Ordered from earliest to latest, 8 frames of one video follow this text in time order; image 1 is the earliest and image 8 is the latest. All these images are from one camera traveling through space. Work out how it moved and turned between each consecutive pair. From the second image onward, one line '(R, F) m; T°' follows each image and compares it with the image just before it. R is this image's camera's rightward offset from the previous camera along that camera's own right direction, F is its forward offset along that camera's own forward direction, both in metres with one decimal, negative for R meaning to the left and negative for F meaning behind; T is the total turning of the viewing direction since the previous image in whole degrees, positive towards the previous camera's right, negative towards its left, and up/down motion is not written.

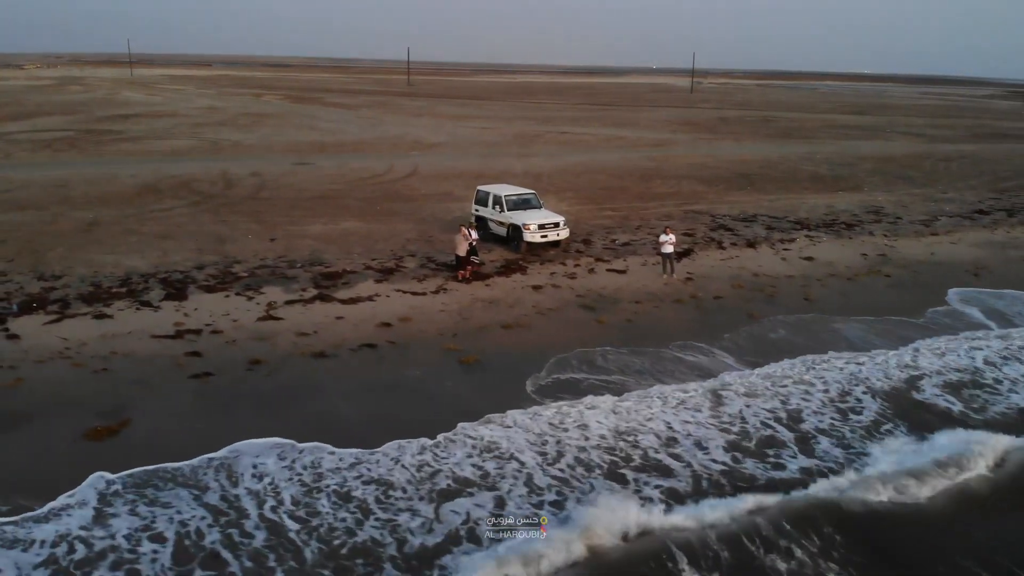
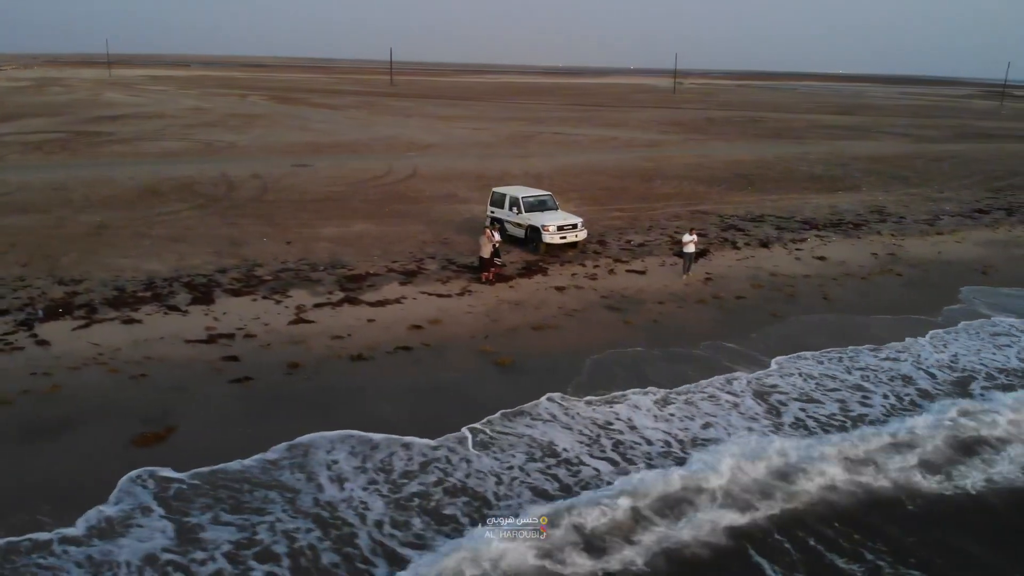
(-0.9, 0.0) m; +2°
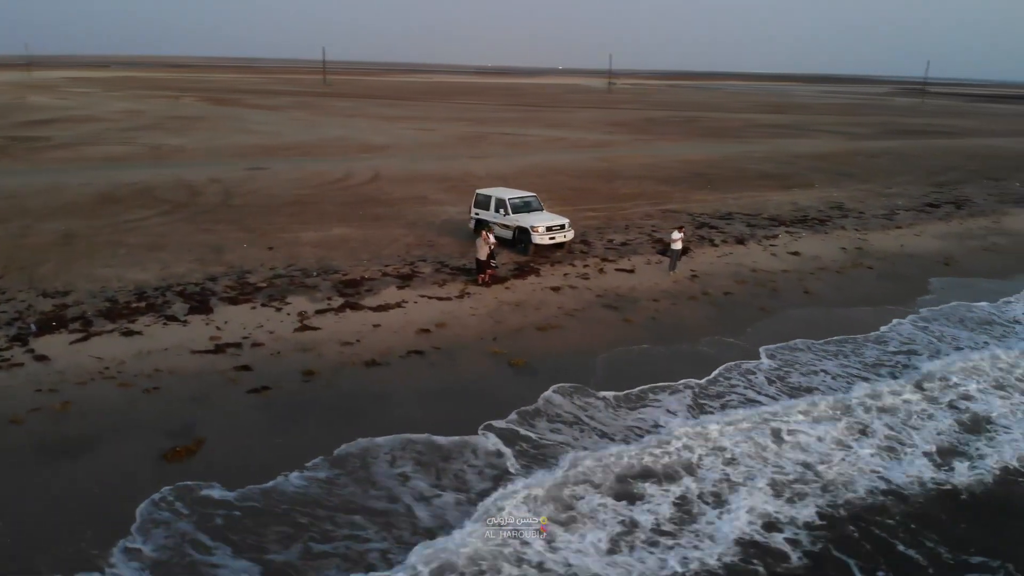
(-1.2, 0.0) m; +5°
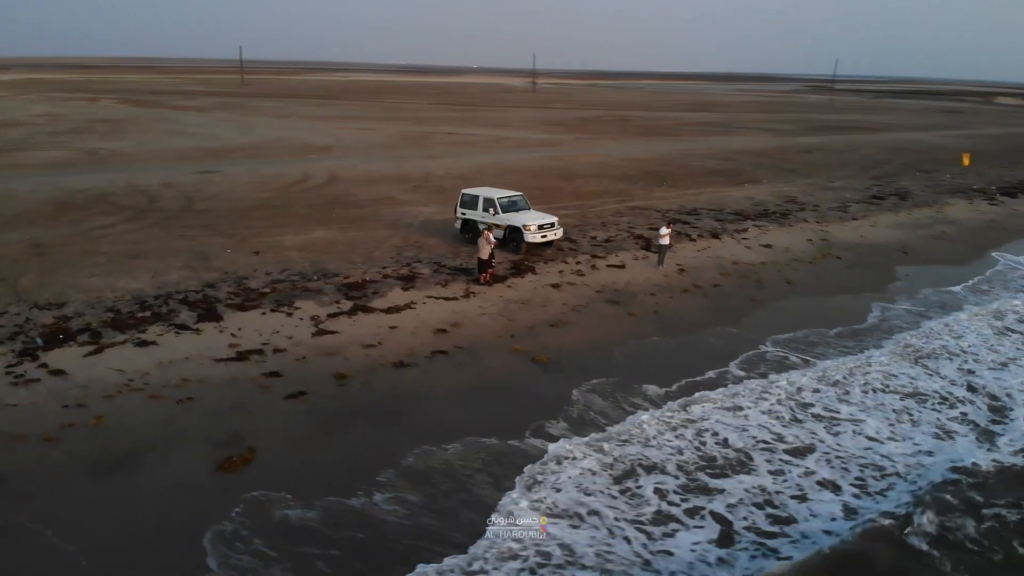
(-1.6, -0.1) m; +6°
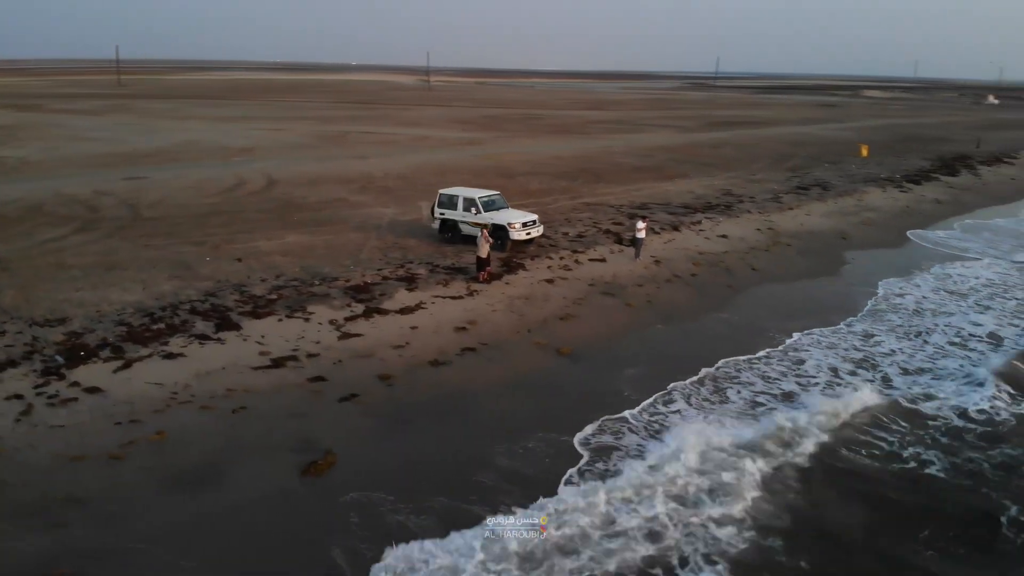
(-2.1, -0.2) m; +8°
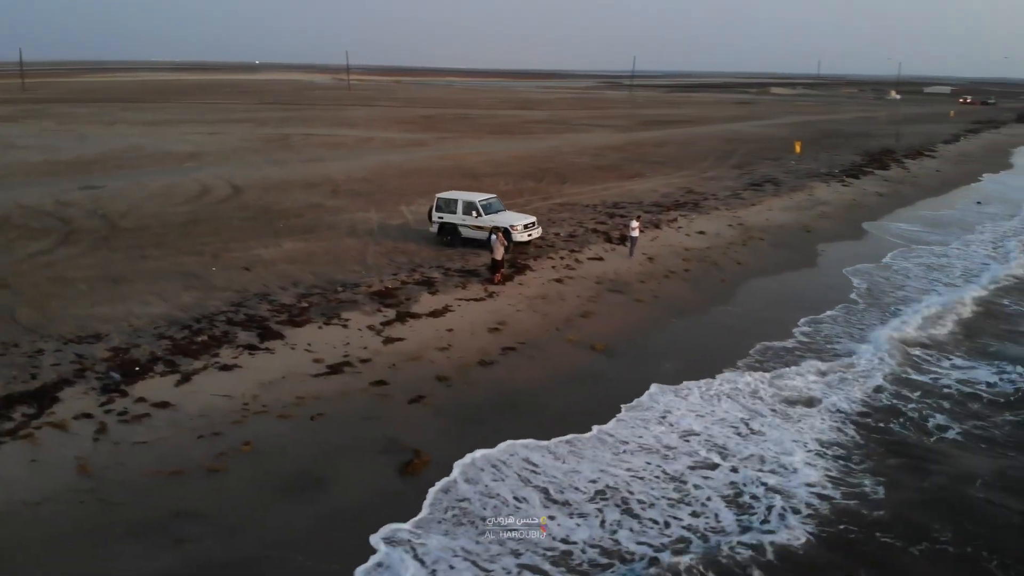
(-2.0, -0.4) m; +6°
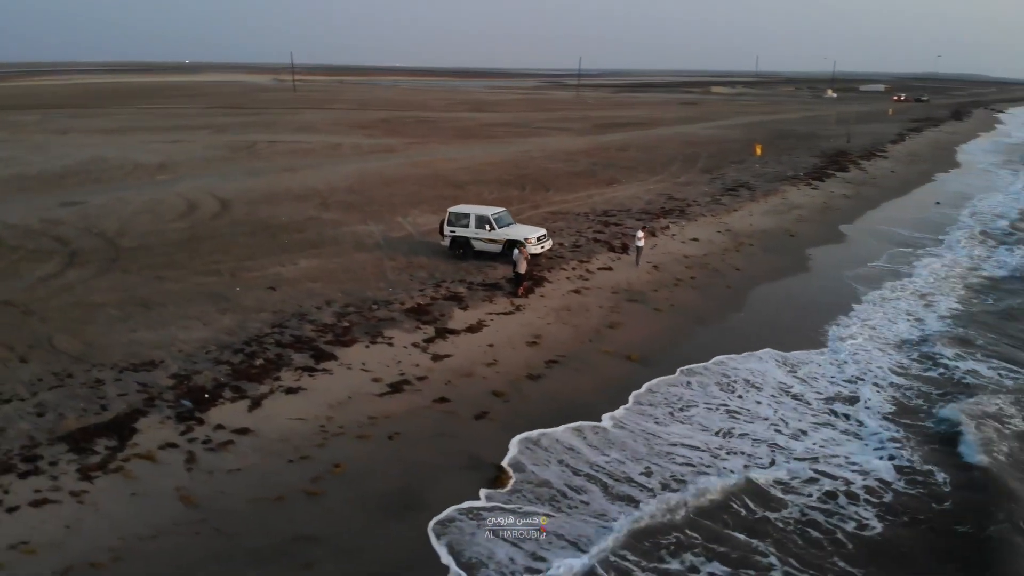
(-1.7, -0.5) m; +4°
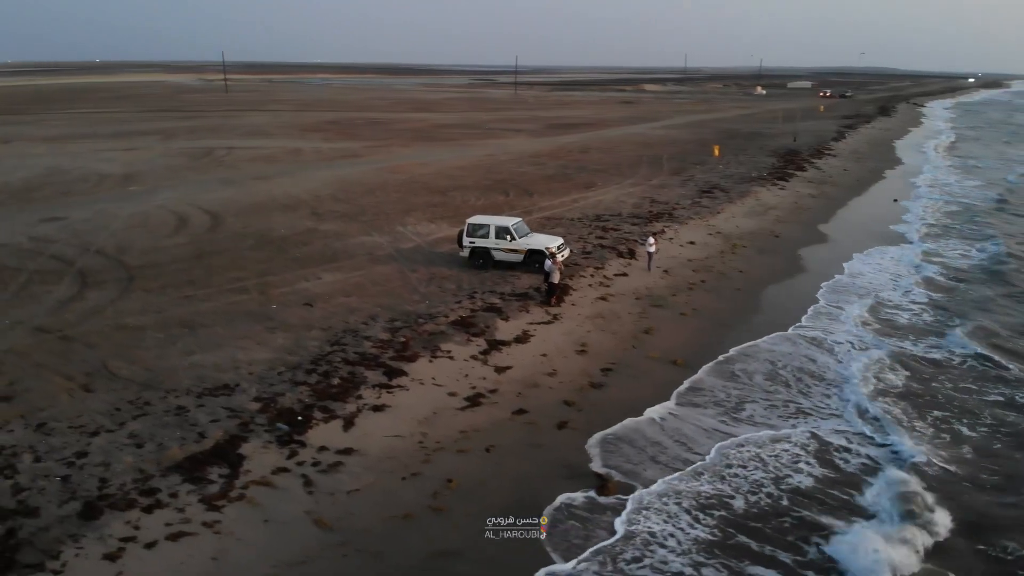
(-2.3, -0.4) m; +5°
